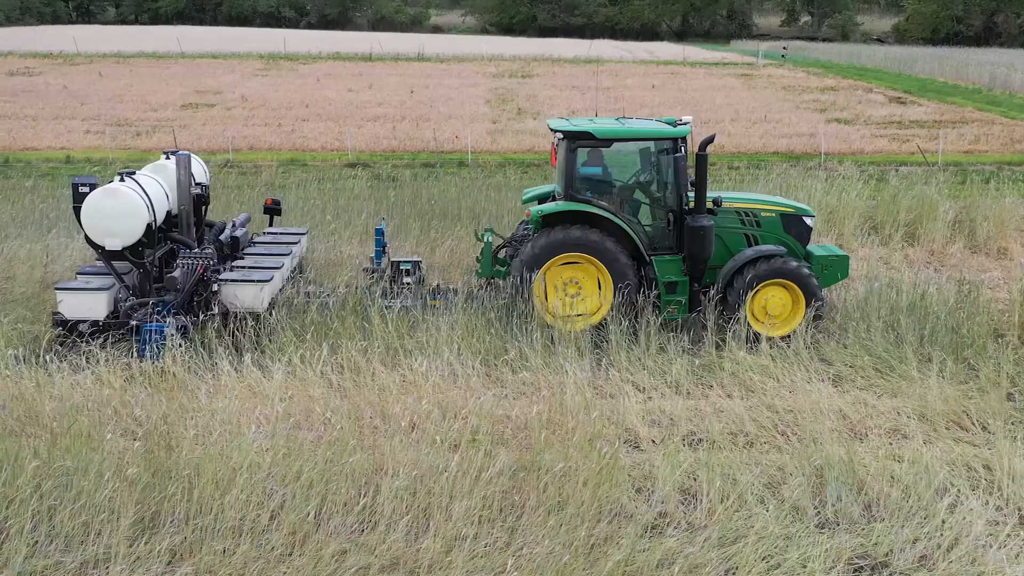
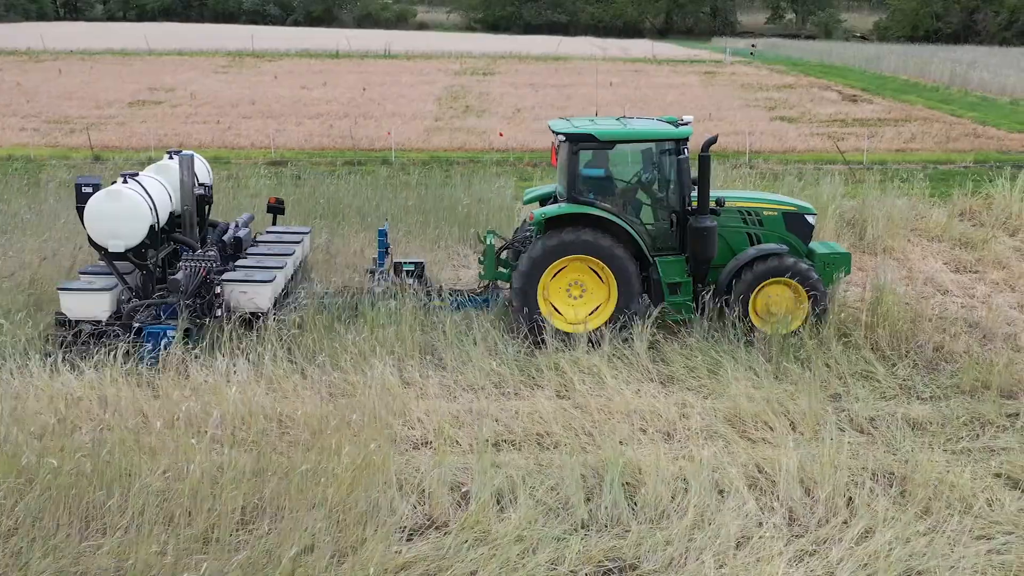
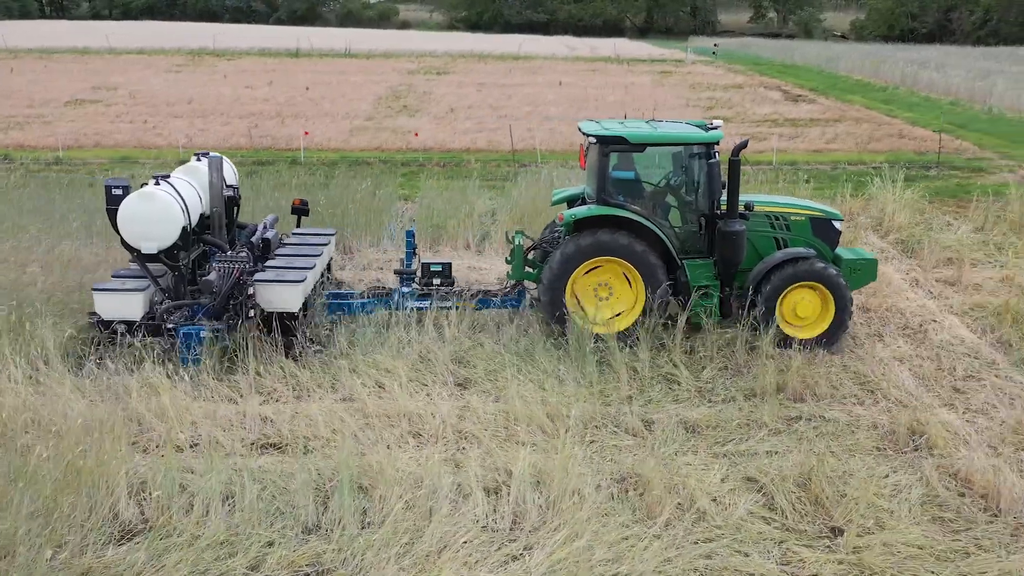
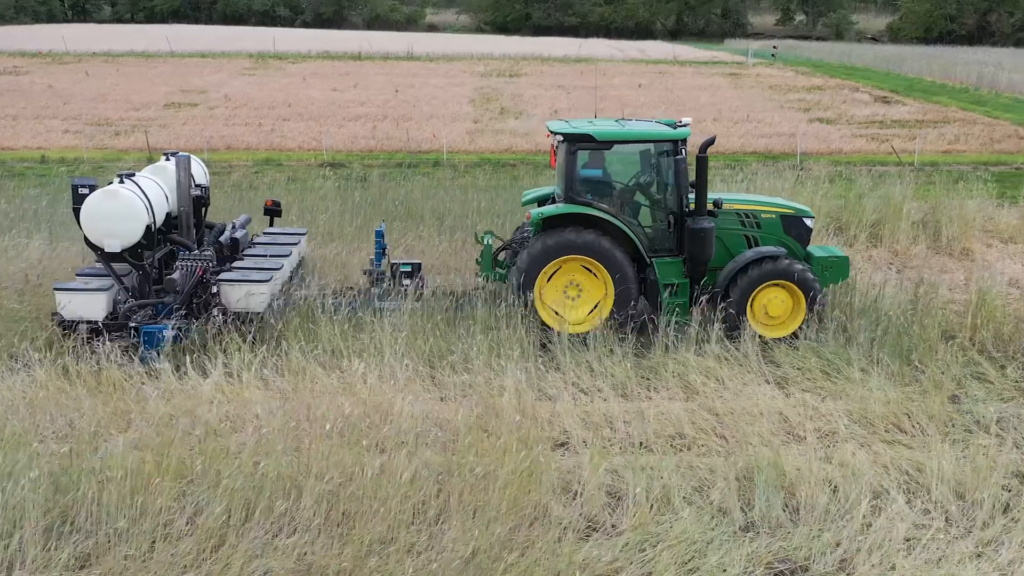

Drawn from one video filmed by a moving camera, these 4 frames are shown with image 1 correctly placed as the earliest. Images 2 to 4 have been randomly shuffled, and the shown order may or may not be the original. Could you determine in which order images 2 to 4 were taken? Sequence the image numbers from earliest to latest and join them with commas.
4, 2, 3
